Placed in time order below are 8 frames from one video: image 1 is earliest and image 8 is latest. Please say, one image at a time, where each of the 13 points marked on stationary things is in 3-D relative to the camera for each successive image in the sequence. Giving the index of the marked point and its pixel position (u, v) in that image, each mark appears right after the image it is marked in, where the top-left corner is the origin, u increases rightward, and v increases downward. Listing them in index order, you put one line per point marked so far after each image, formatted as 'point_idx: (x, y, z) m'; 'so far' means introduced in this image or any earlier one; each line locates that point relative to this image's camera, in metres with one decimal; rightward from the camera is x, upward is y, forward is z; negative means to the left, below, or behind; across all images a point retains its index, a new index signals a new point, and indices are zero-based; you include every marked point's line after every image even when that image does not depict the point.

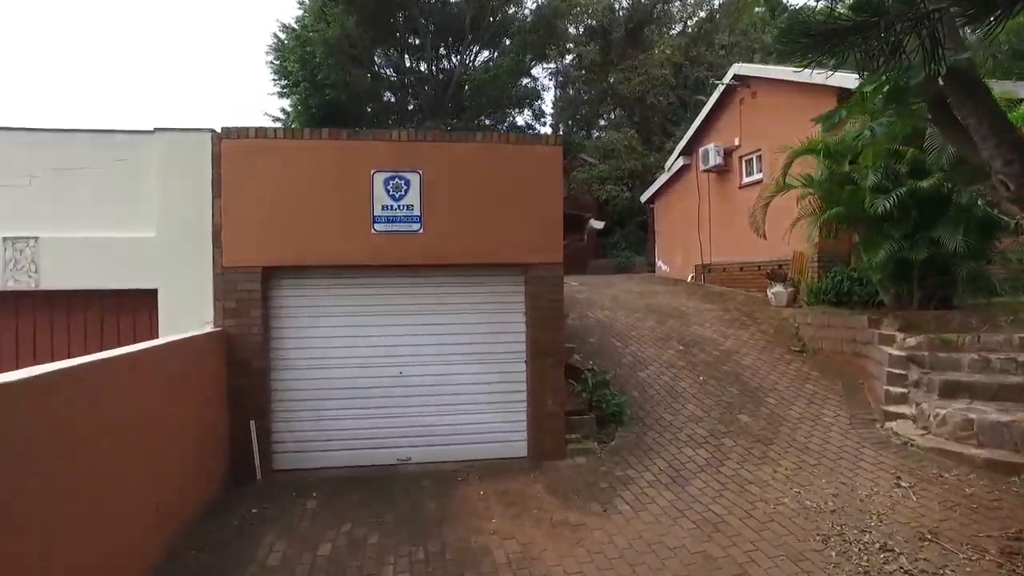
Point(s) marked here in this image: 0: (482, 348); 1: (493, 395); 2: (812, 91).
0: (-0.3, -0.6, +7.4) m
1: (-0.2, -1.0, +7.4) m
2: (+5.1, +3.4, +12.7) m
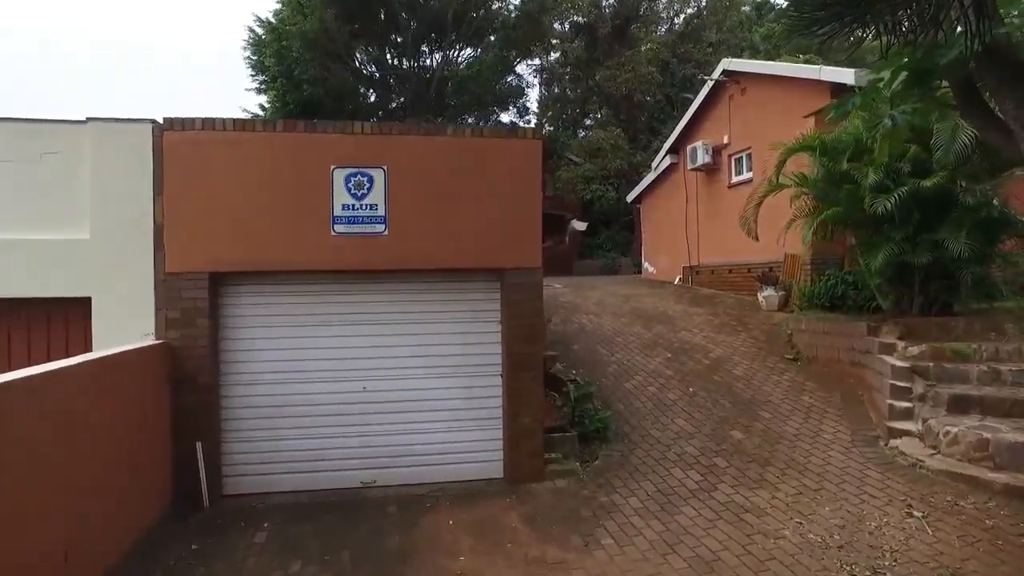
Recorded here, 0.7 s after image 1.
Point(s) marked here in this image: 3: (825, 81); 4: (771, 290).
0: (-0.5, -0.6, +6.8) m
1: (-0.4, -1.1, +6.8) m
2: (+4.7, +3.3, +12.2) m
3: (+4.8, +3.2, +11.6) m
4: (+4.3, 0.0, +12.5) m
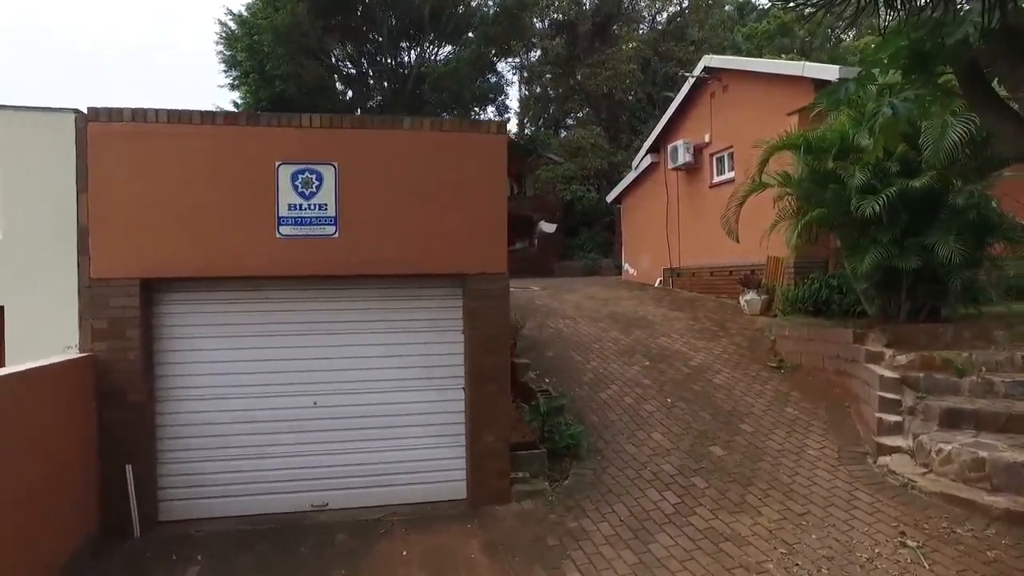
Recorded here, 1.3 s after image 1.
0: (-0.8, -0.7, +6.3) m
1: (-0.7, -1.2, +6.3) m
2: (+4.3, +3.3, +11.8) m
3: (+4.4, +3.1, +11.2) m
4: (+3.9, -0.1, +12.1) m
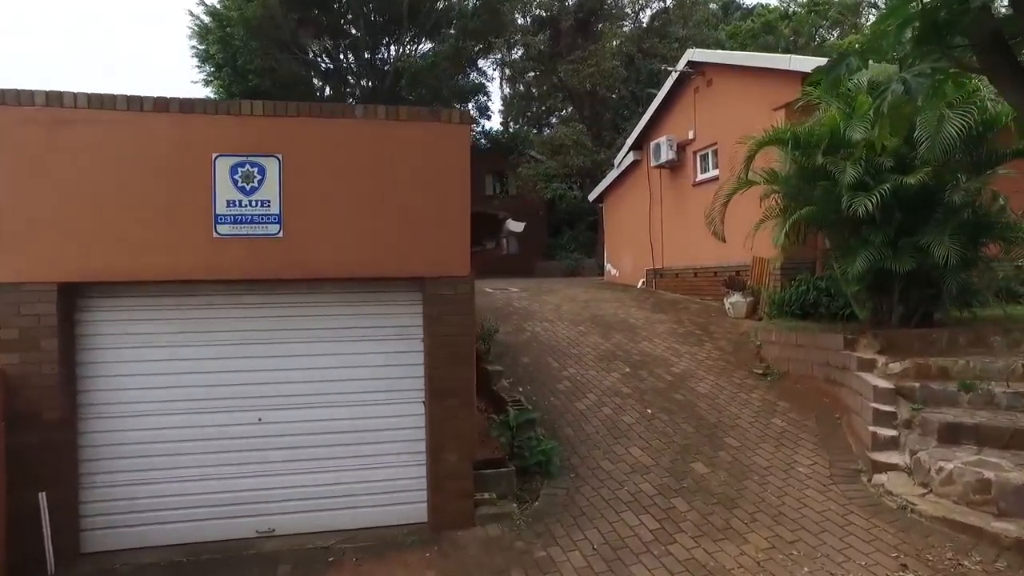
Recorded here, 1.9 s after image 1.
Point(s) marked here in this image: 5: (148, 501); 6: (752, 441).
0: (-1.1, -0.7, +5.7) m
1: (-1.0, -1.2, +5.7) m
2: (+4.0, +3.2, +11.4) m
3: (+4.0, +3.1, +10.7) m
4: (+3.5, -0.1, +11.6) m
5: (-2.6, -1.5, +5.3) m
6: (+2.2, -1.4, +6.9) m
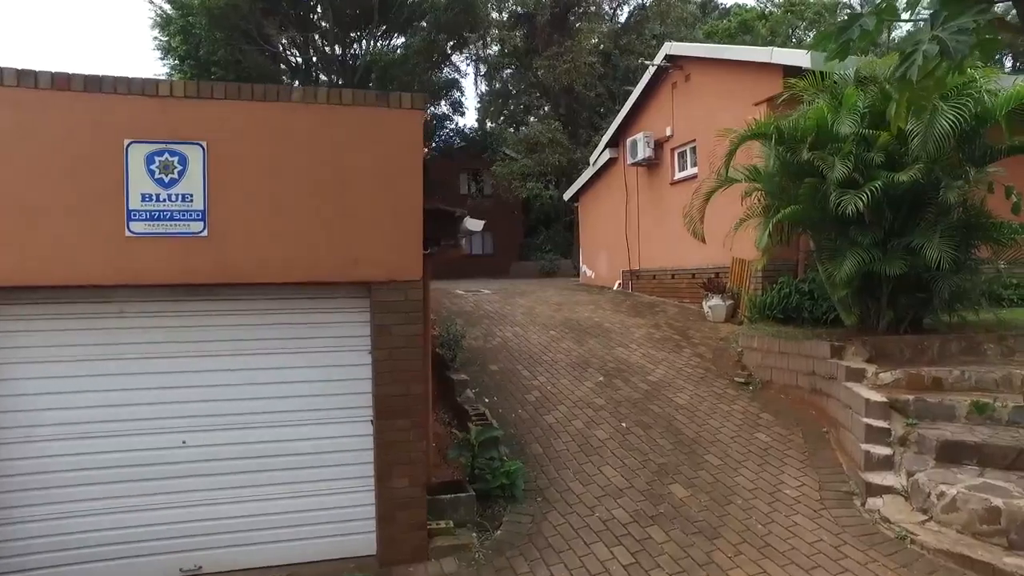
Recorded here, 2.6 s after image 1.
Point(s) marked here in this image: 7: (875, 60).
0: (-1.4, -0.8, +5.1) m
1: (-1.3, -1.2, +5.1) m
2: (+3.5, +3.2, +10.9) m
3: (+3.6, +3.0, +10.2) m
4: (+3.0, -0.2, +11.1) m
5: (-2.9, -1.6, +4.7) m
6: (+1.9, -1.4, +6.3) m
7: (+3.8, +2.4, +7.9) m
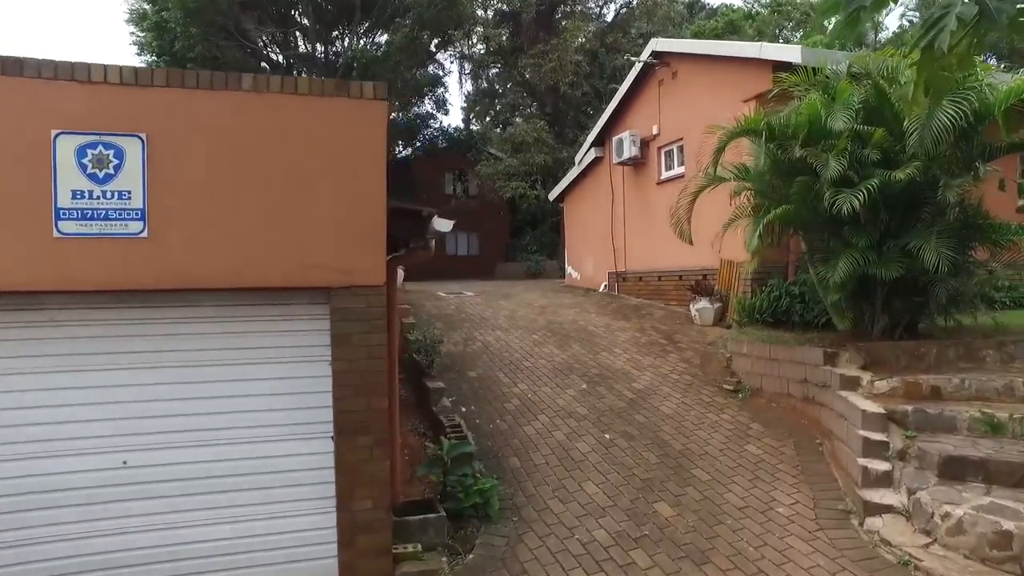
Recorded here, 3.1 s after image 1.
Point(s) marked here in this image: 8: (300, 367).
0: (-1.6, -0.8, +4.7) m
1: (-1.4, -1.3, +4.7) m
2: (+3.2, +3.1, +10.6) m
3: (+3.4, +3.0, +9.9) m
4: (+2.8, -0.2, +10.8) m
5: (-3.0, -1.6, +4.2) m
6: (+1.7, -1.5, +6.0) m
7: (+3.6, +2.3, +7.5) m
8: (-1.3, -0.5, +4.8) m
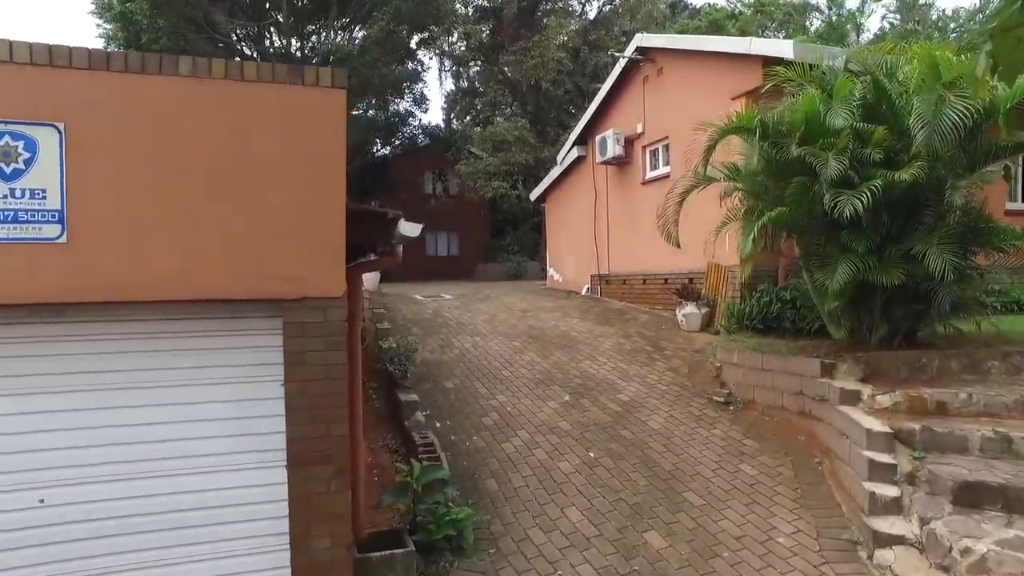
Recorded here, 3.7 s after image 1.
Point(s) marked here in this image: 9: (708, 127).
0: (-1.7, -0.9, +4.2) m
1: (-1.6, -1.3, +4.2) m
2: (+3.0, +3.1, +10.1) m
3: (+3.1, +2.9, +9.5) m
4: (+2.5, -0.3, +10.4) m
5: (-3.2, -1.6, +3.7) m
6: (+1.5, -1.5, +5.5) m
7: (+3.4, +2.3, +7.1) m
8: (-1.5, -0.6, +4.3) m
9: (+2.0, +1.6, +7.5) m
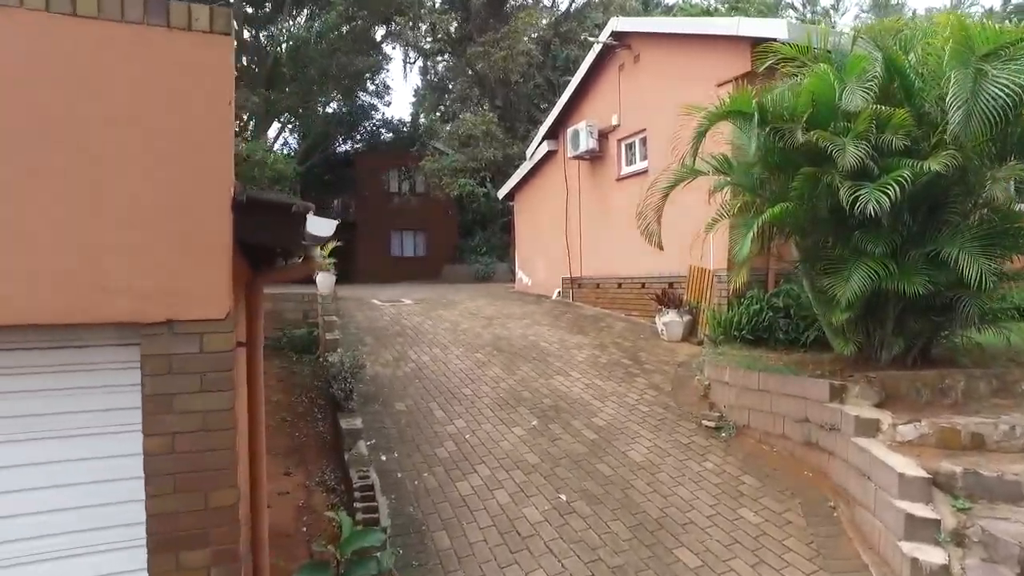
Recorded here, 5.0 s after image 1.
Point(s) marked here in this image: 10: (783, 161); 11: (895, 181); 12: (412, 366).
0: (-1.9, -0.9, +3.0) m
1: (-1.8, -1.4, +3.1) m
2: (+2.5, +3.0, +9.2) m
3: (+2.7, +2.9, +8.6) m
4: (+2.0, -0.3, +9.4) m
5: (-3.4, -1.7, +2.5) m
6: (+1.2, -1.6, +4.5) m
7: (+3.0, +2.2, +6.2) m
8: (-1.7, -0.6, +3.1) m
9: (+1.6, +1.5, +6.5) m
10: (+2.1, +1.0, +6.0) m
11: (+2.6, +0.7, +5.3) m
12: (-1.2, -0.9, +8.9) m
